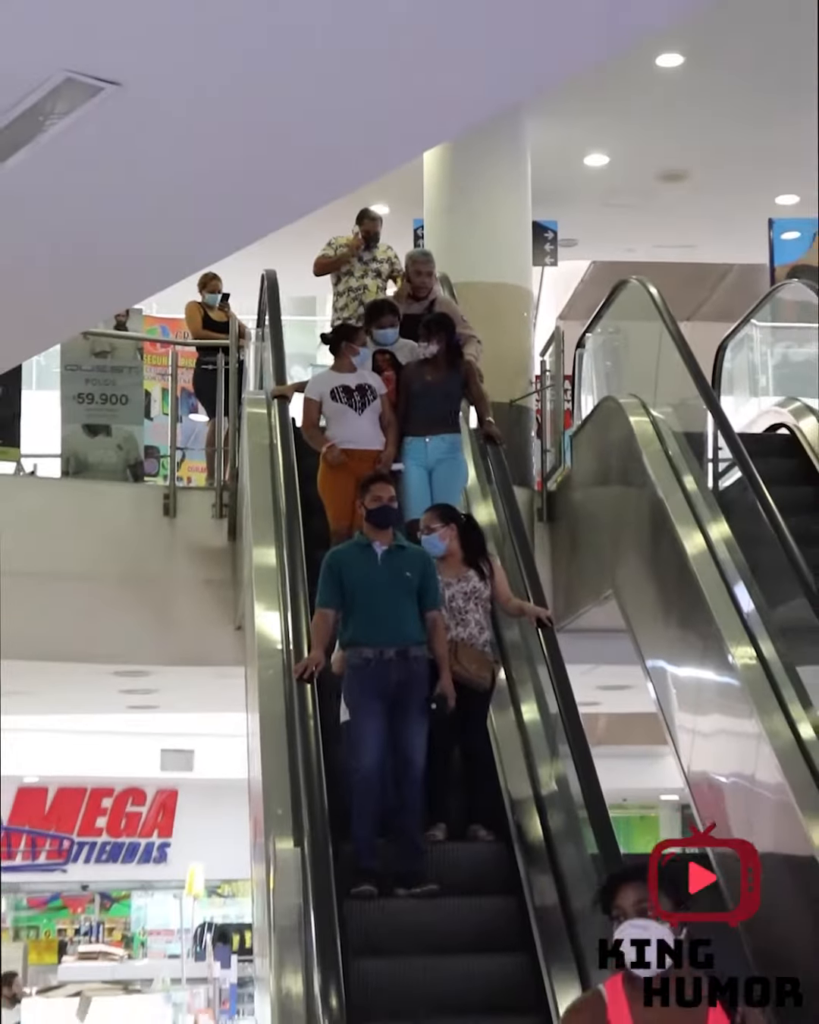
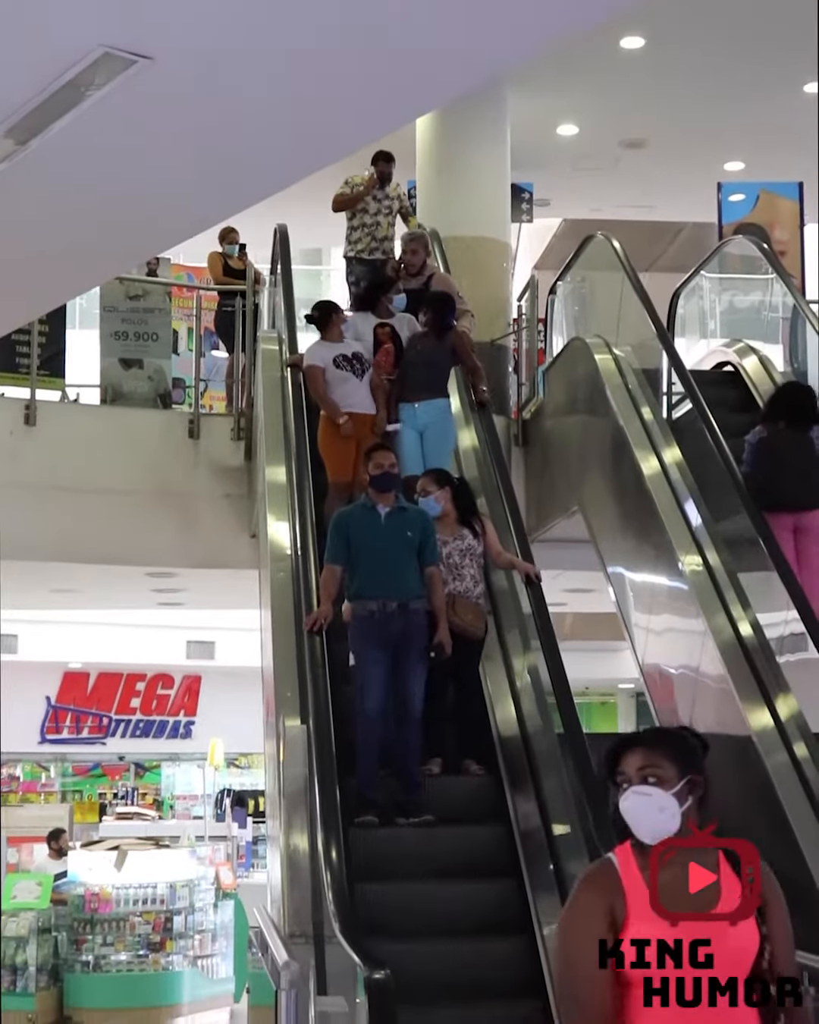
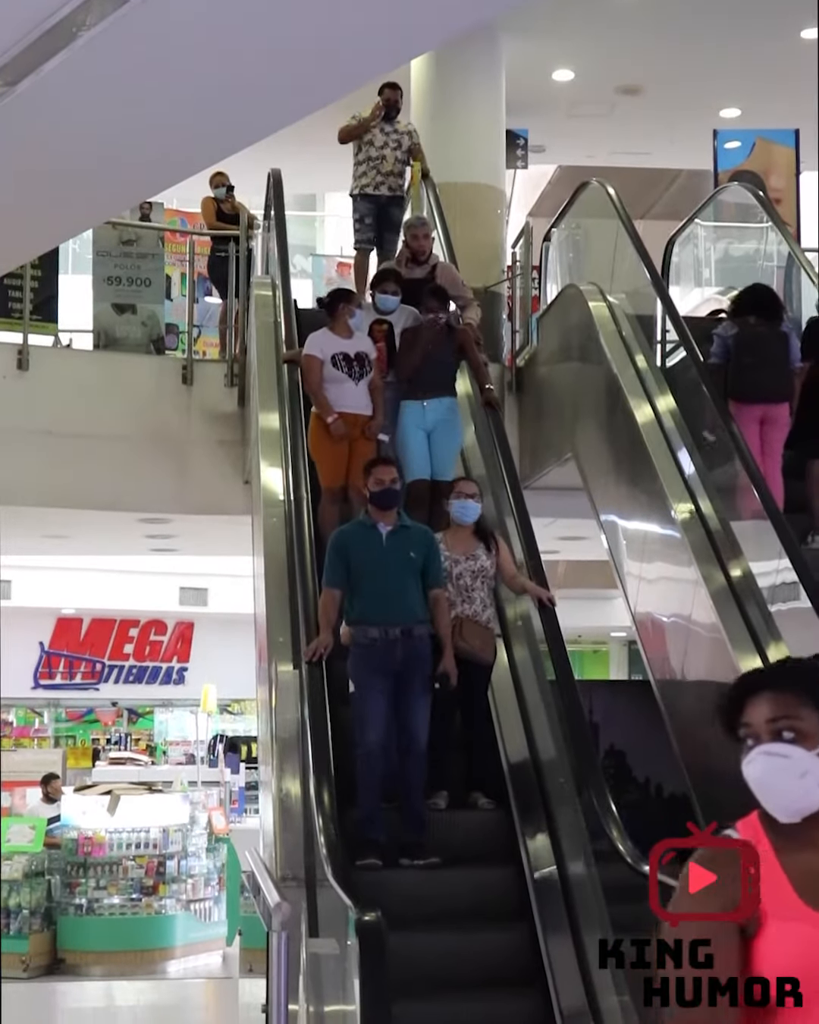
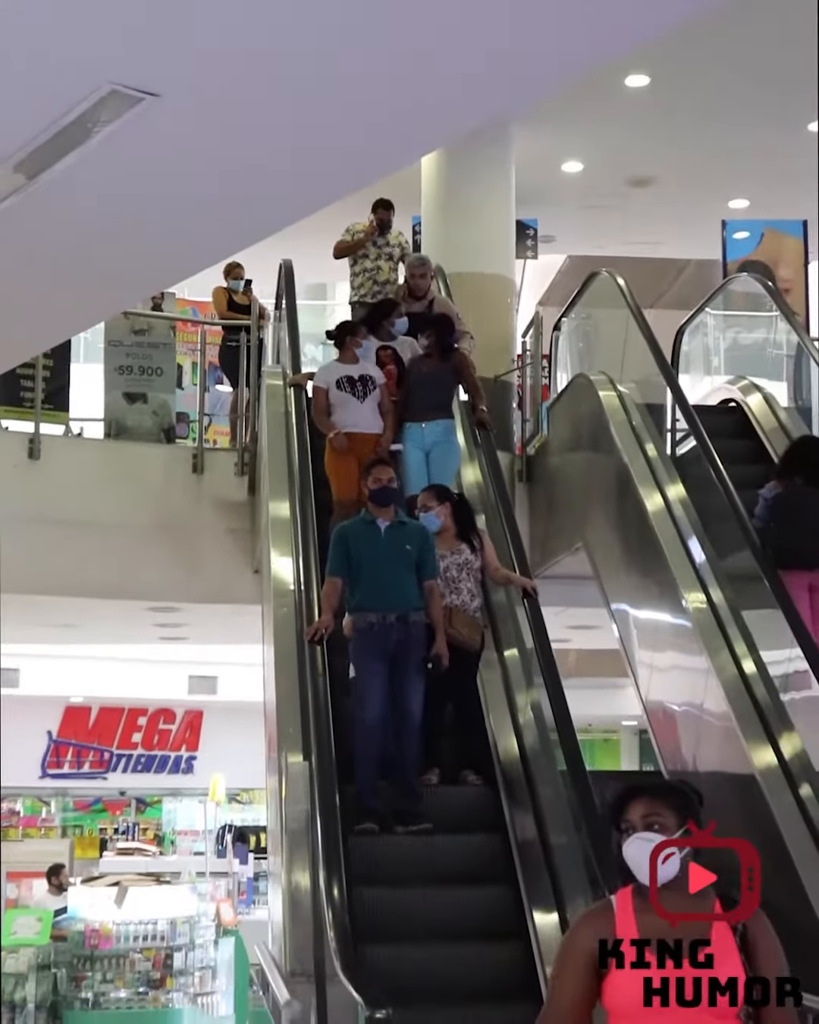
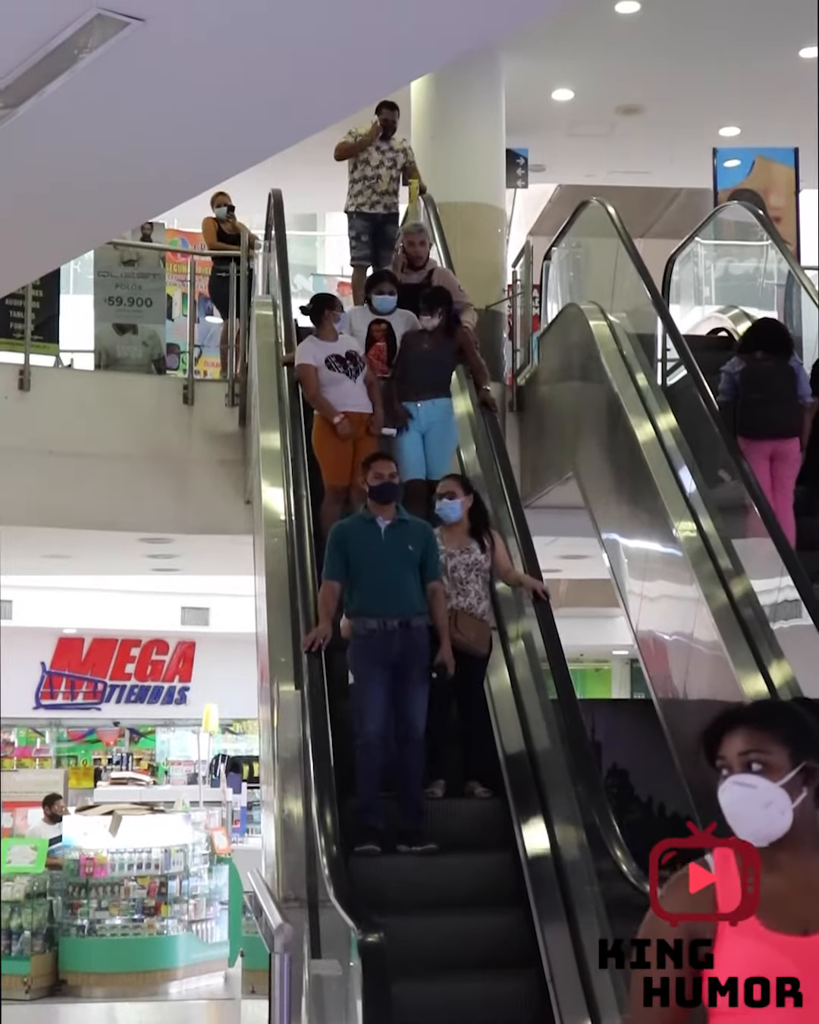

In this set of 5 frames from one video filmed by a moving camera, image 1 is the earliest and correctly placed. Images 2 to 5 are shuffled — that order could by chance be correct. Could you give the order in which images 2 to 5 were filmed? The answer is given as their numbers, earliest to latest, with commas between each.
4, 2, 5, 3
